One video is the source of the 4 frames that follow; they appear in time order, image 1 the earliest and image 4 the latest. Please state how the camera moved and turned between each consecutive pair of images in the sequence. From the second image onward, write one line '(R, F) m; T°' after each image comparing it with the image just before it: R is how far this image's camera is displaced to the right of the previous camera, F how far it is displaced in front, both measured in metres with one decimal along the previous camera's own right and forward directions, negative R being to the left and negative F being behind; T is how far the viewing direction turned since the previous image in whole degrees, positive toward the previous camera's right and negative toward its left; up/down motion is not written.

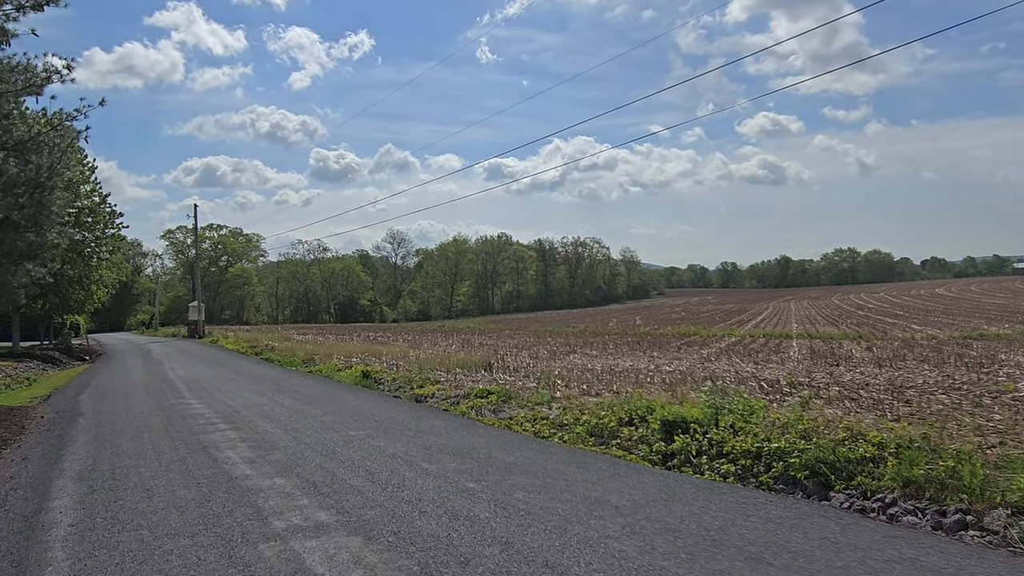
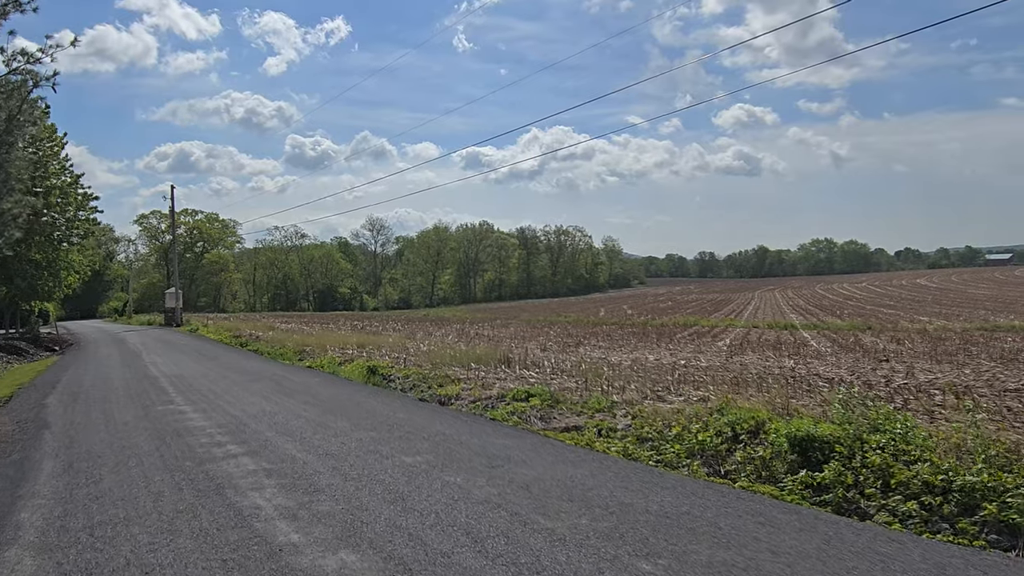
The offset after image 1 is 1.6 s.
(-1.1, +1.9) m; +2°
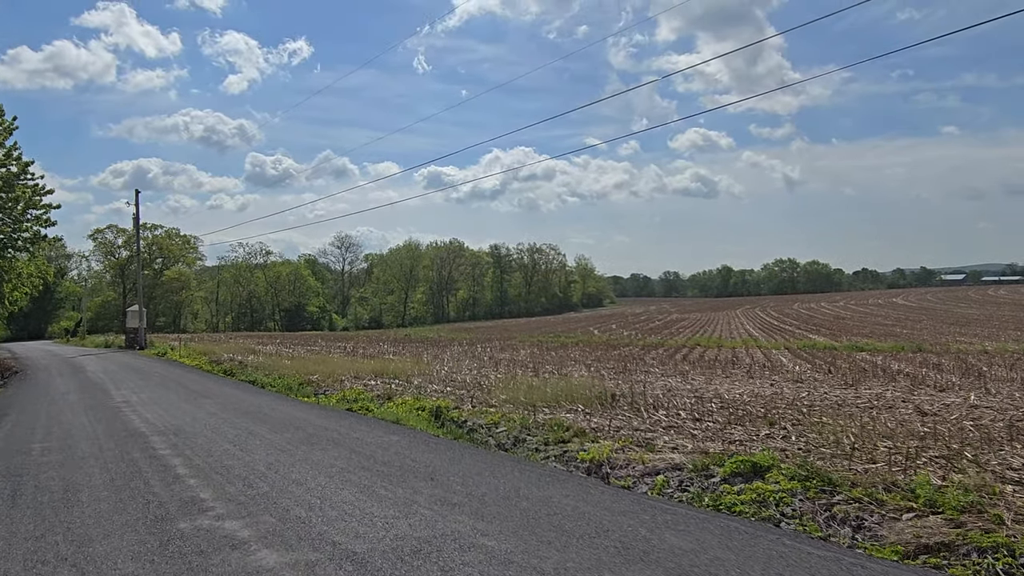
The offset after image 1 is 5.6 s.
(-2.7, +4.6) m; +3°
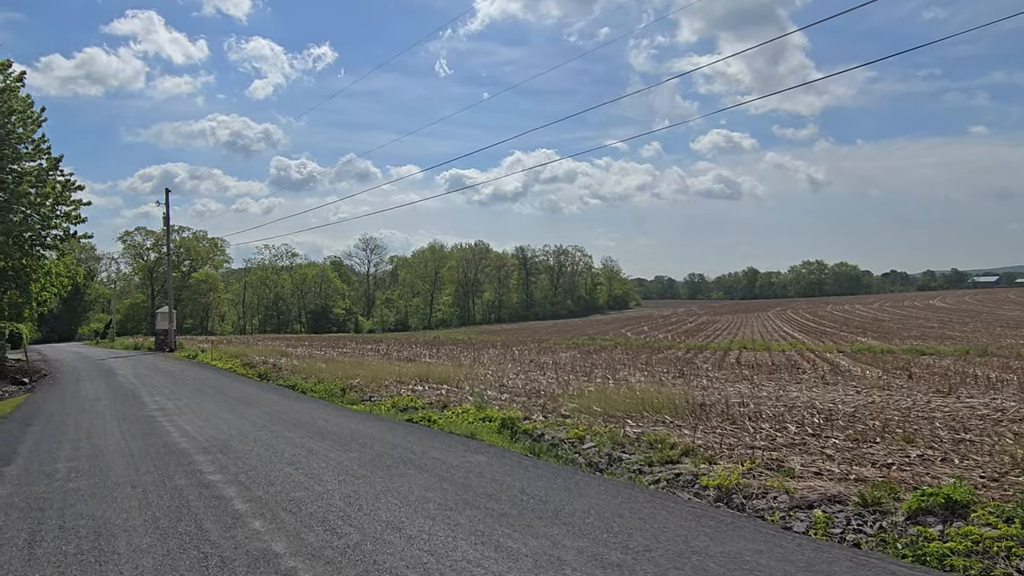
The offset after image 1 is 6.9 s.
(-0.9, +1.5) m; -2°
